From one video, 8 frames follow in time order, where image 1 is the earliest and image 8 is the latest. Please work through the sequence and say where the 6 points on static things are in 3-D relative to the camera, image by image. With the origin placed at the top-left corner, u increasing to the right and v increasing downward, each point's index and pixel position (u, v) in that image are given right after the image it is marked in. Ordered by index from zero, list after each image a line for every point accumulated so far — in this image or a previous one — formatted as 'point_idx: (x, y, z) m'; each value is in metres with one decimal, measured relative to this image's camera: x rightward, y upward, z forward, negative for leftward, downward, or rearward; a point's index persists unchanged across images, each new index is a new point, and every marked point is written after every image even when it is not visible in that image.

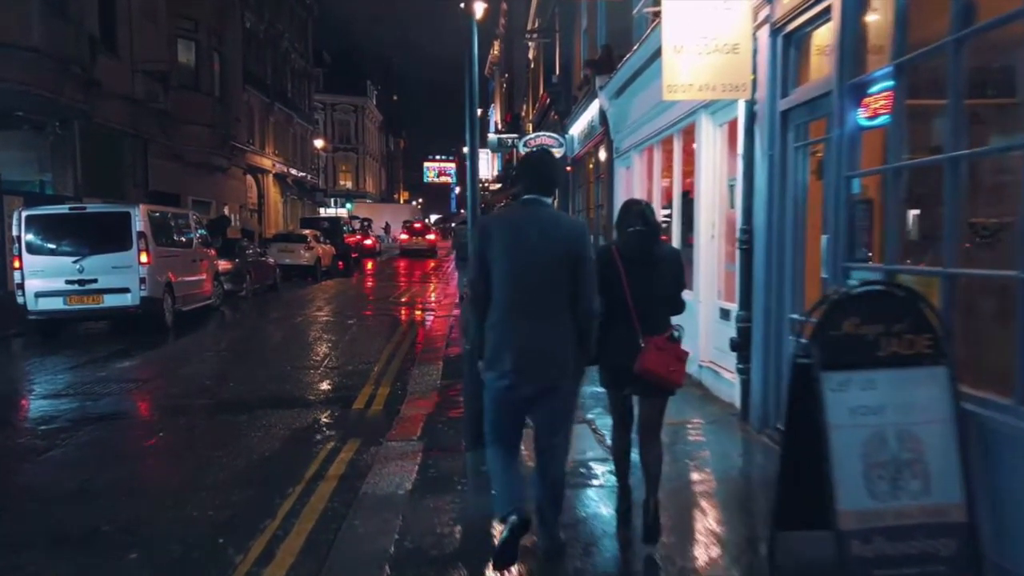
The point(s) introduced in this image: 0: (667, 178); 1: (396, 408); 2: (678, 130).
0: (+2.2, +1.5, +11.0) m
1: (-1.3, -1.4, +9.0) m
2: (+2.1, +2.0, +10.0) m
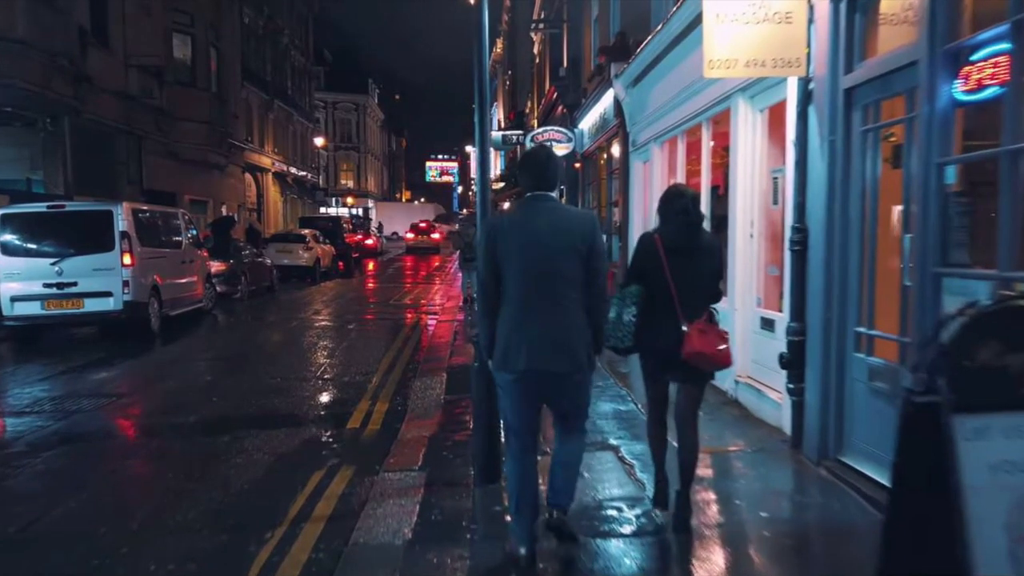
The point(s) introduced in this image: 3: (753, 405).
0: (+2.3, +1.5, +10.0) m
1: (-1.2, -1.4, +8.1) m
2: (+2.2, +1.9, +9.1) m
3: (+2.2, -1.1, +7.2) m
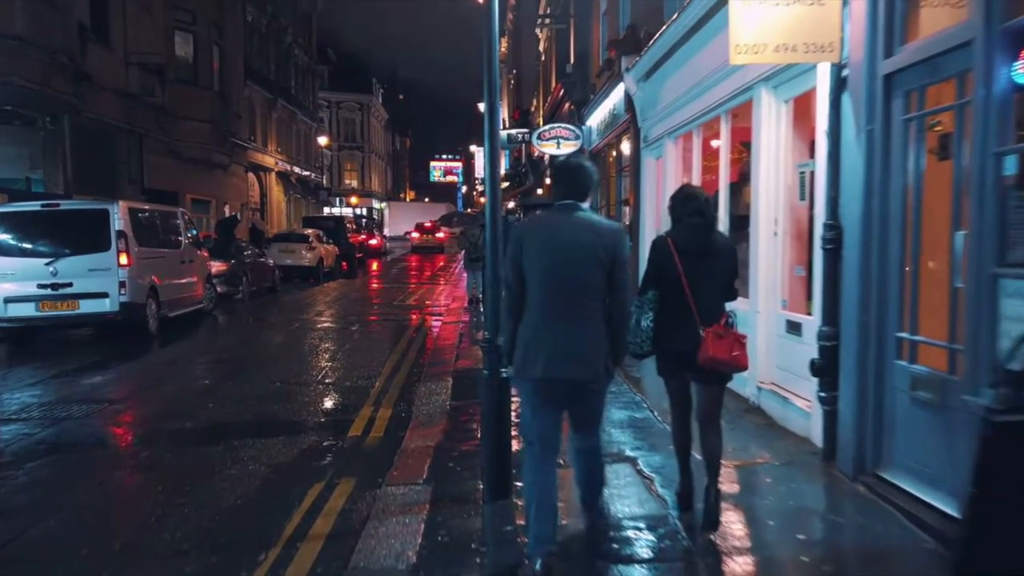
0: (+2.4, +1.5, +9.6) m
1: (-1.1, -1.4, +7.7) m
2: (+2.3, +1.9, +8.7) m
3: (+2.3, -1.1, +6.8) m
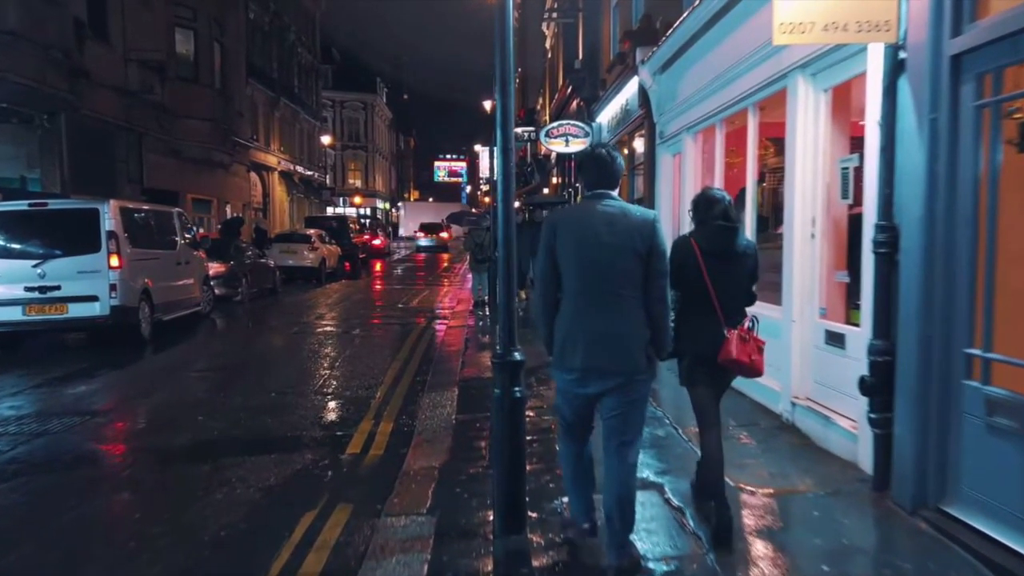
0: (+2.5, +1.4, +9.0) m
1: (-1.0, -1.5, +7.1) m
2: (+2.4, +1.9, +8.1) m
3: (+2.4, -1.1, +6.2) m
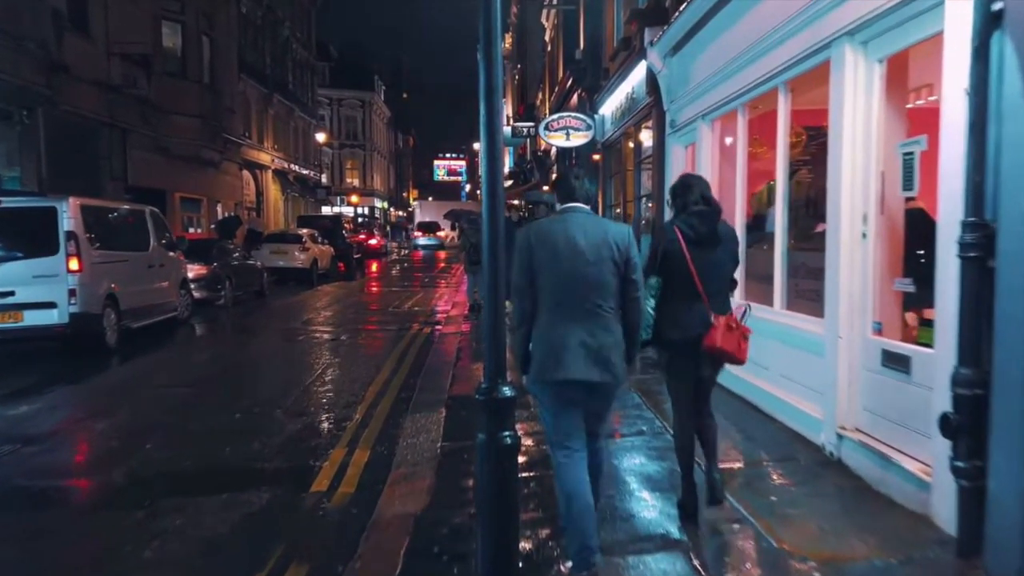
0: (+2.5, +1.3, +7.9) m
1: (-1.0, -1.6, +6.0) m
2: (+2.4, +1.8, +7.0) m
3: (+2.3, -1.2, +5.1) m
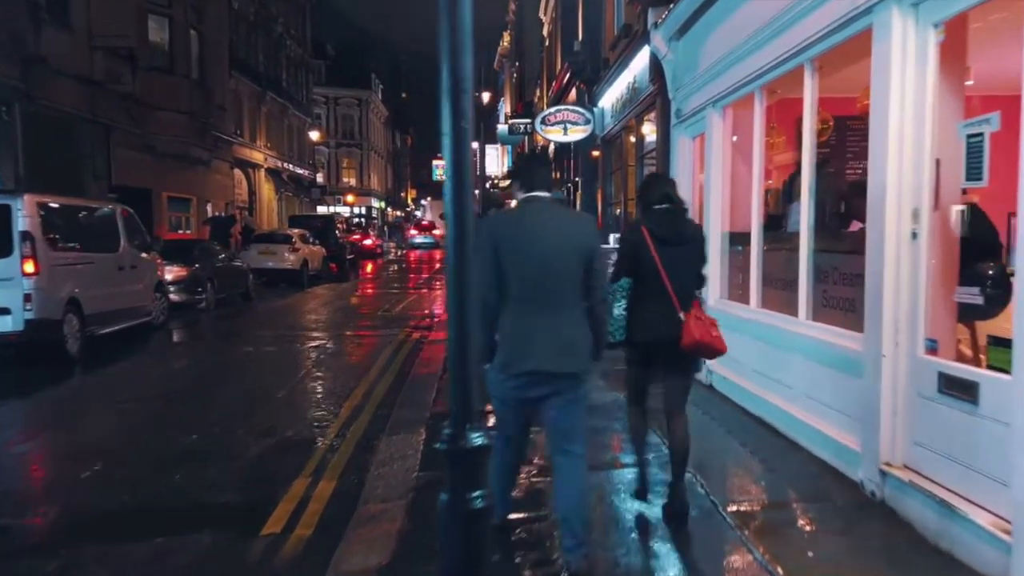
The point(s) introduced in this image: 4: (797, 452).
0: (+2.4, +1.3, +7.0) m
1: (-1.1, -1.6, +5.2) m
2: (+2.3, +1.8, +6.1) m
3: (+2.2, -1.2, +4.2) m
4: (+2.1, -1.2, +5.8) m
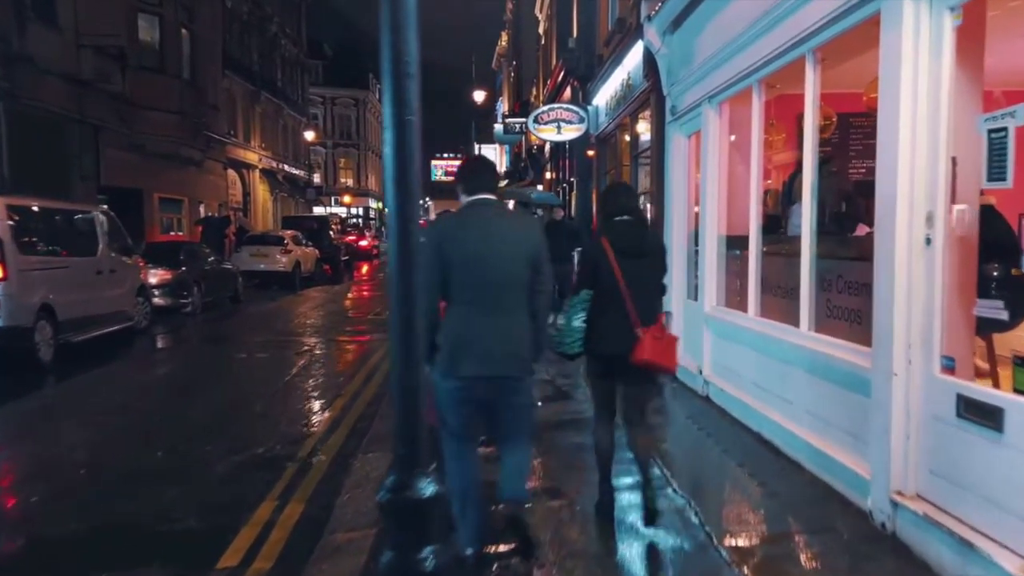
0: (+2.2, +1.2, +6.6) m
1: (-1.3, -1.7, +4.7) m
2: (+2.1, +1.7, +5.7) m
3: (+2.1, -1.3, +3.8) m
4: (+1.9, -1.2, +5.3) m
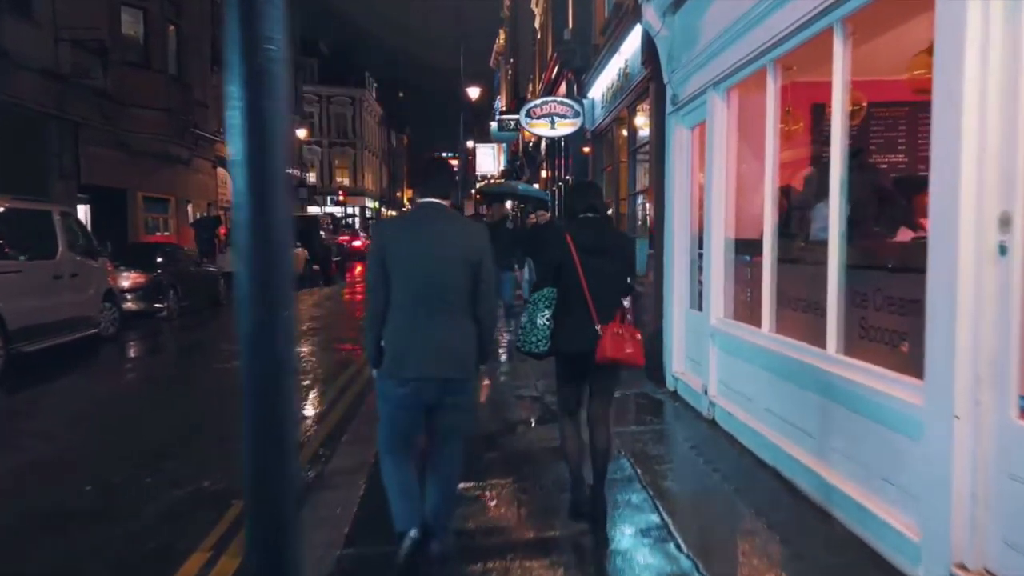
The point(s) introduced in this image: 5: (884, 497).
0: (+2.1, +1.1, +5.7) m
1: (-1.4, -1.8, +3.8) m
2: (+2.0, +1.6, +4.8) m
3: (+1.9, -1.4, +2.9) m
4: (+1.8, -1.3, +4.5) m
5: (+1.9, -1.1, +4.1) m
